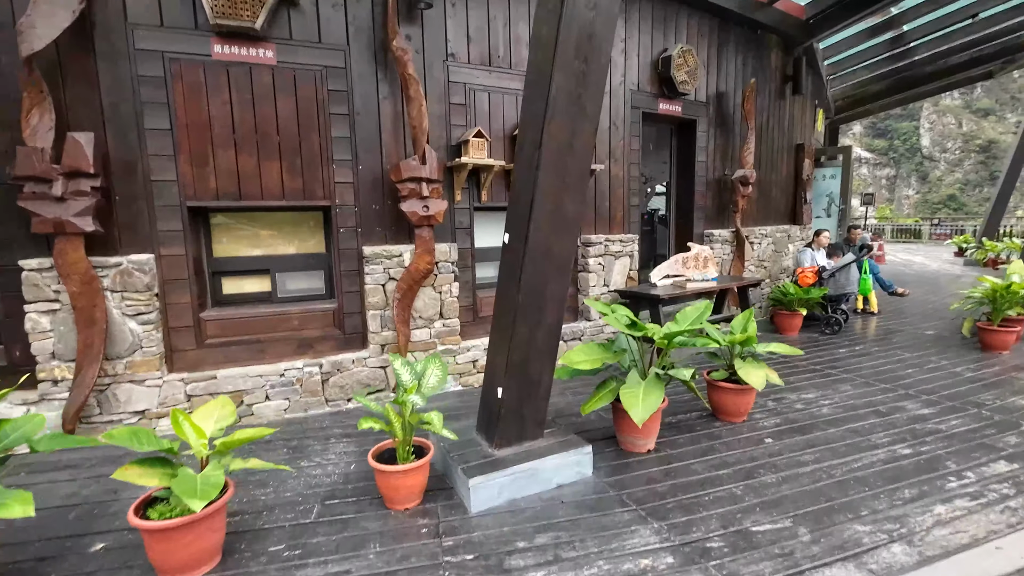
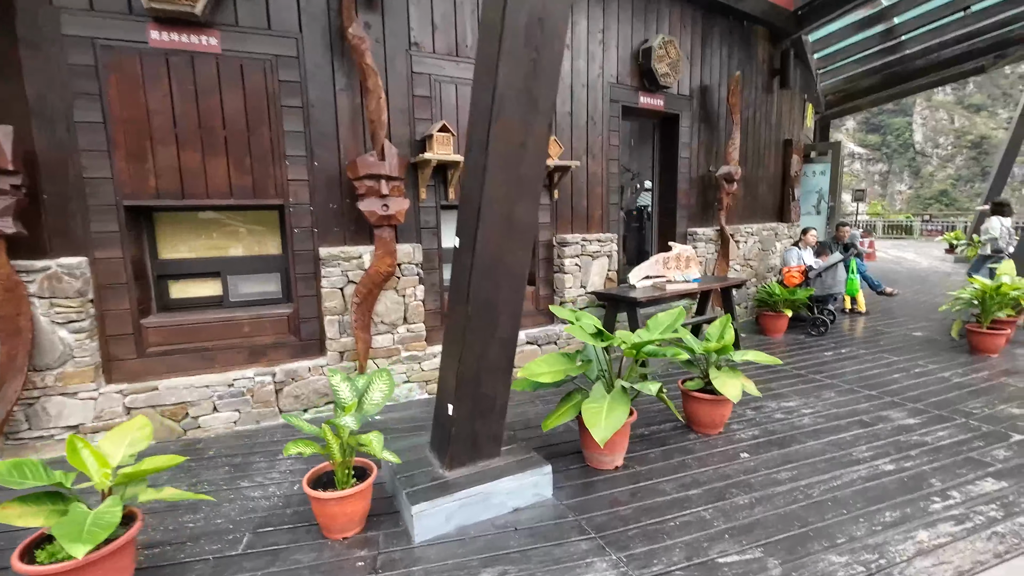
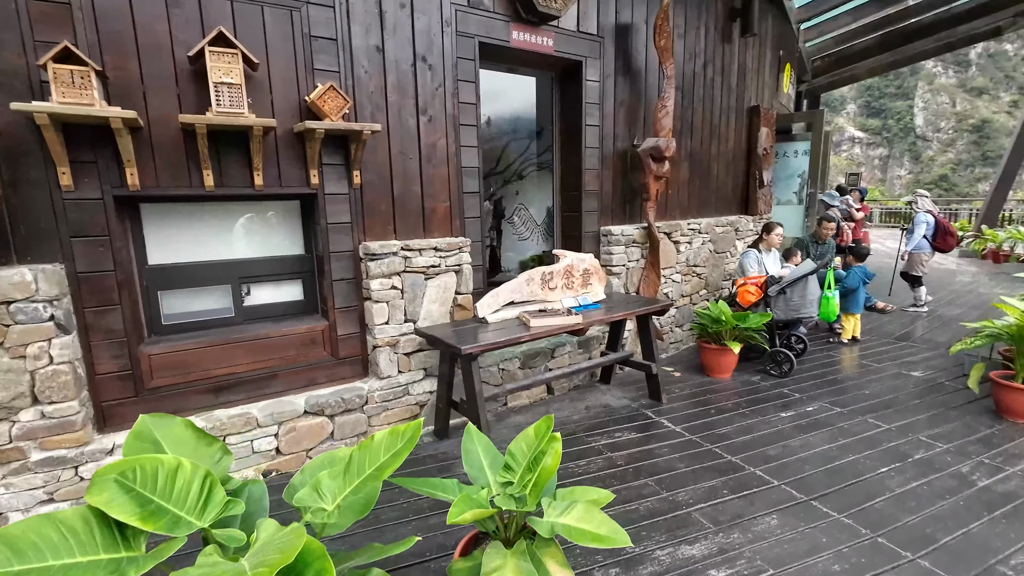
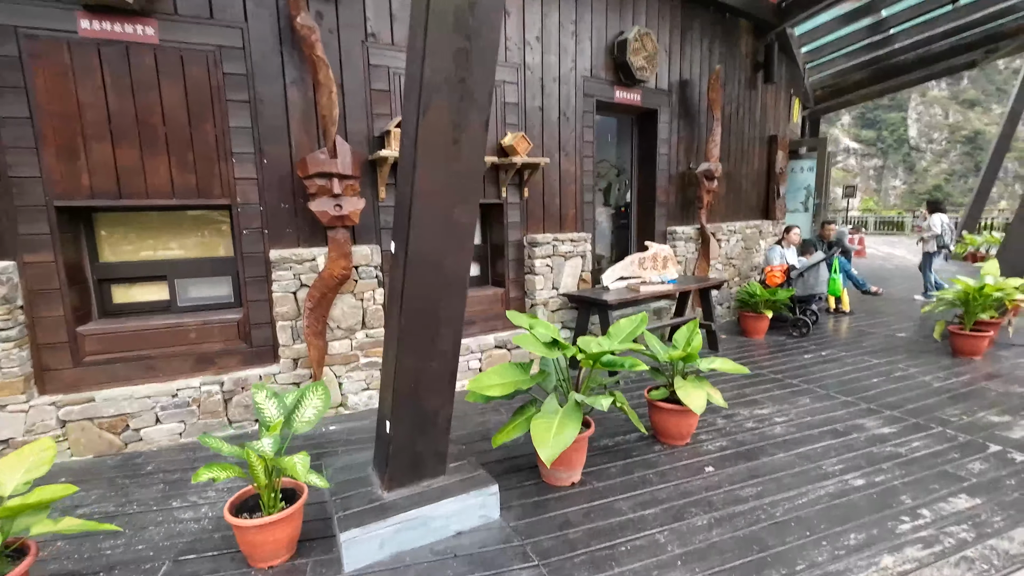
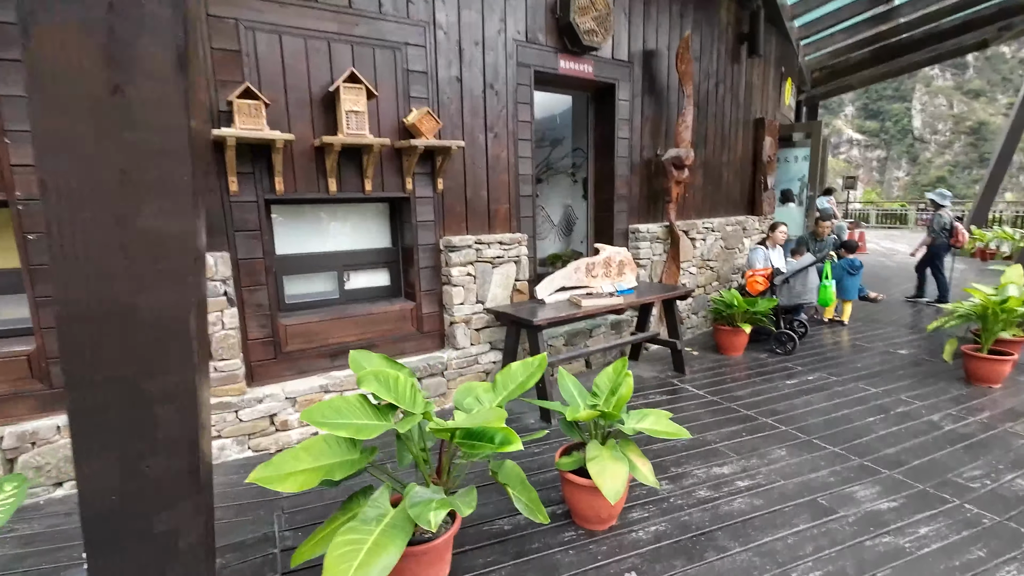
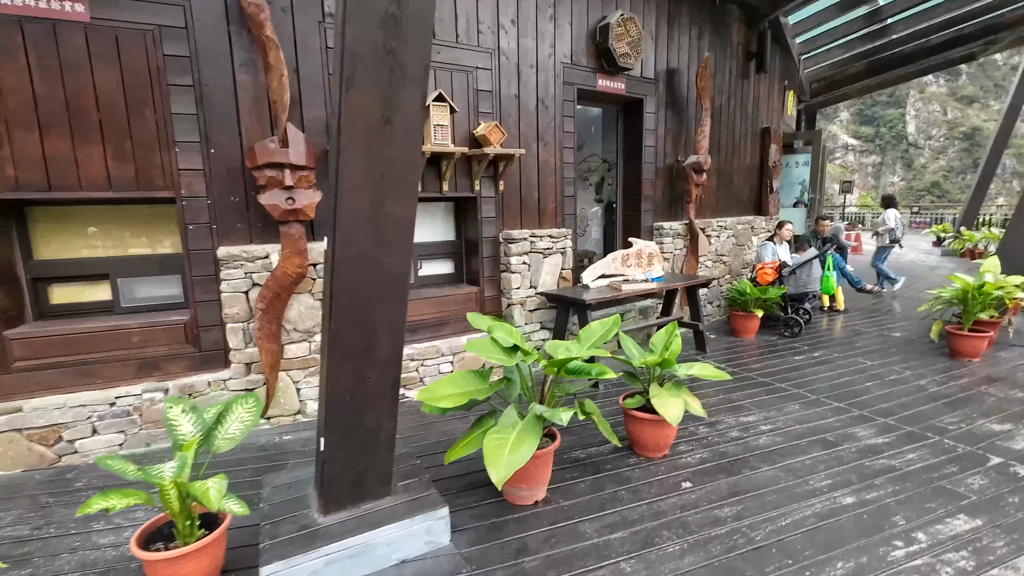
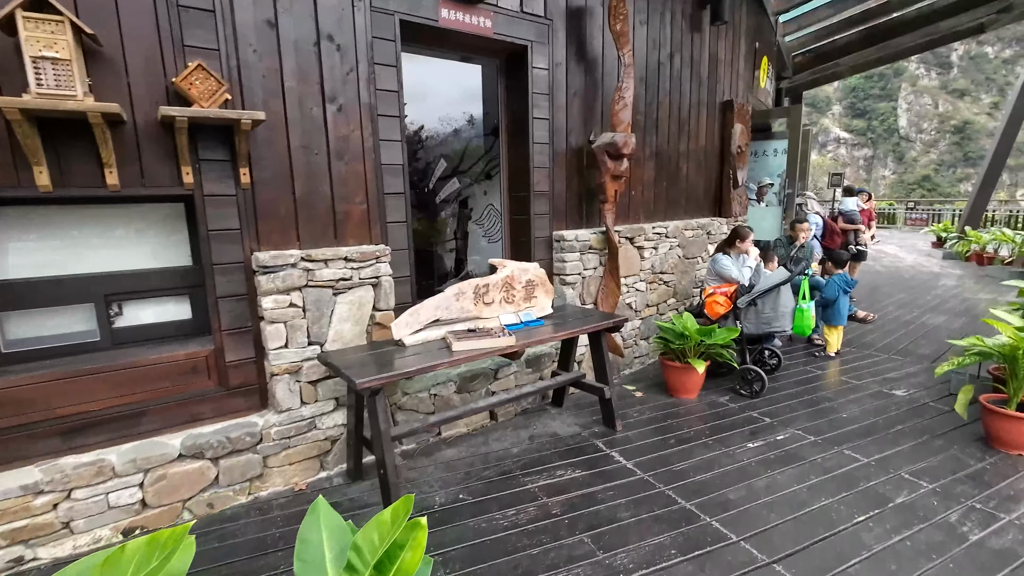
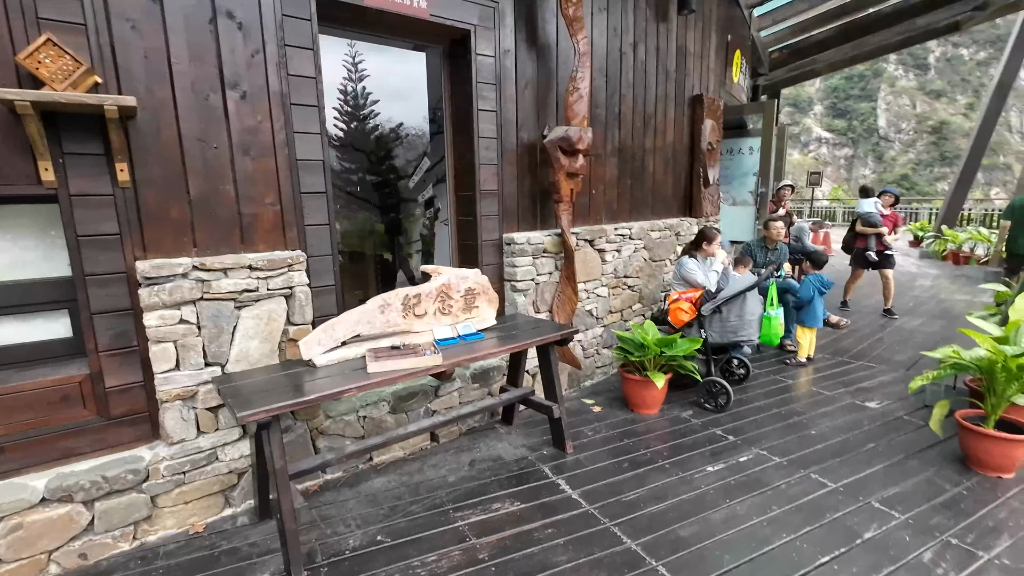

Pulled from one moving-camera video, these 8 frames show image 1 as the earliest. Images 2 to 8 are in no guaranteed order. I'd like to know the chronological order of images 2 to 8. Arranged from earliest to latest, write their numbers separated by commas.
2, 4, 6, 5, 3, 7, 8
